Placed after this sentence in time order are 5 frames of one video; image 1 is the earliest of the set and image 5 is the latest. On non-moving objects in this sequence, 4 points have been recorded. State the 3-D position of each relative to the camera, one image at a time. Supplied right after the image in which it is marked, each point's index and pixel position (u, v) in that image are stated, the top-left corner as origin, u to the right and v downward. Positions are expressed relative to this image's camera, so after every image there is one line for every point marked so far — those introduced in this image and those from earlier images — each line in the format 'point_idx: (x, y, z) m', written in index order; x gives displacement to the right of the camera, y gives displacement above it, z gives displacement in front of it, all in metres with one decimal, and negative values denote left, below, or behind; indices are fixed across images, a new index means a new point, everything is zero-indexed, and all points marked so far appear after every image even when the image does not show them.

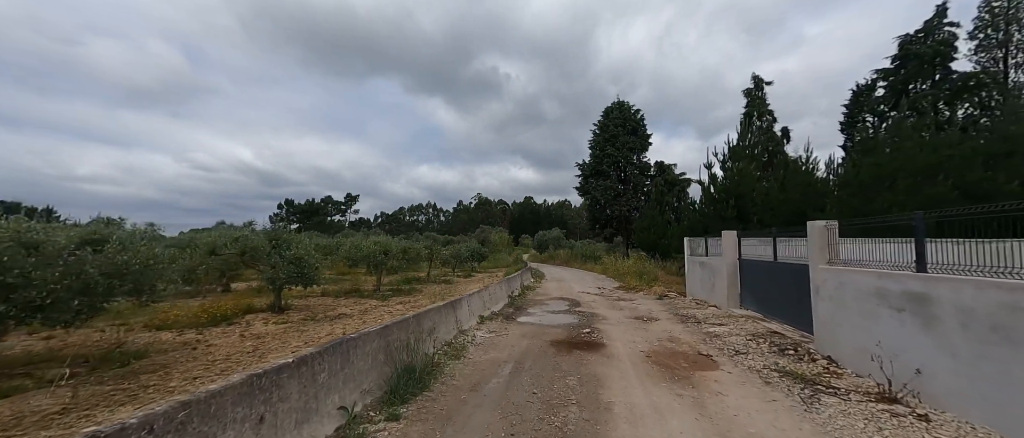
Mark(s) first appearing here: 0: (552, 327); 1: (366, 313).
0: (+1.0, -2.6, +9.1) m
1: (-4.4, -2.8, +11.2) m
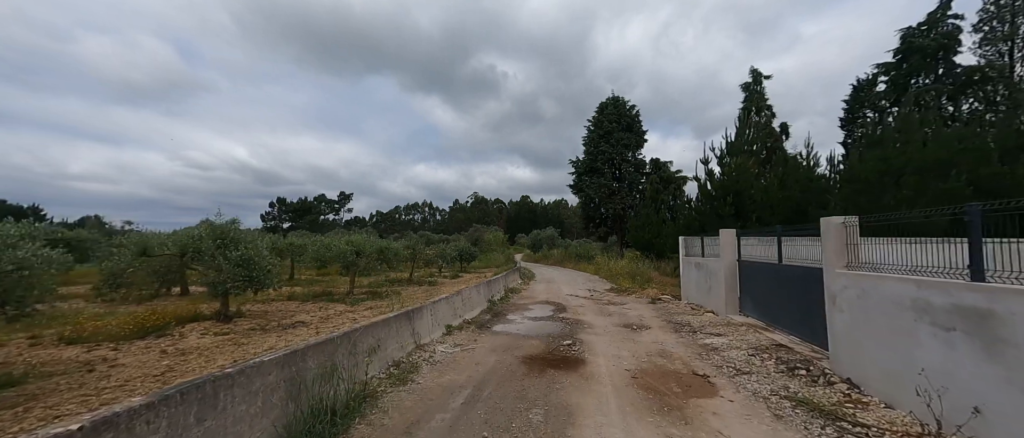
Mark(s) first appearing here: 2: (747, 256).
0: (+0.4, -2.6, +8.1) m
1: (-5.0, -2.7, +10.2) m
2: (+6.1, -1.0, +9.6) m
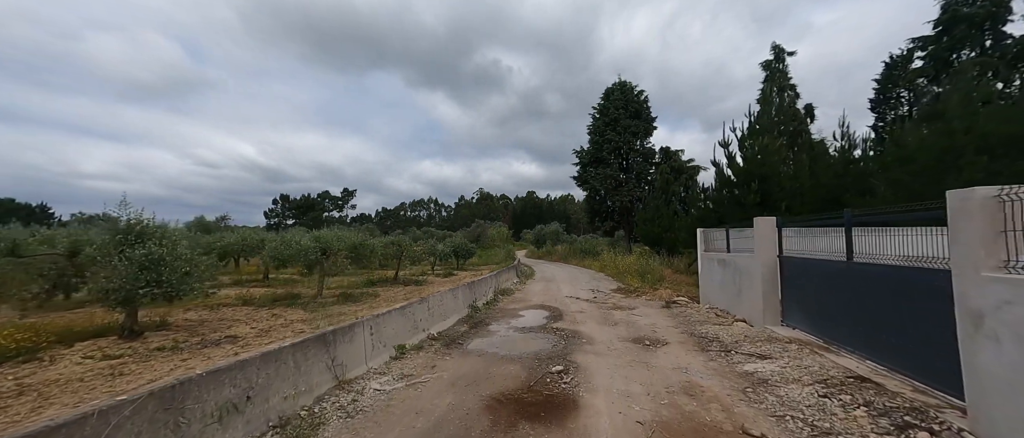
0: (-0.1, -2.3, +6.1) m
1: (-5.4, -2.5, +8.3) m
2: (+5.7, -0.7, +7.6) m
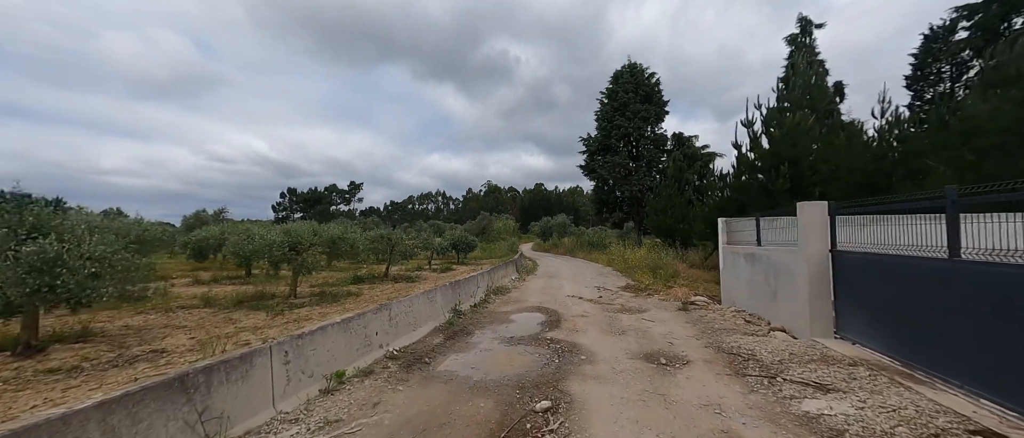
0: (-0.4, -2.1, +4.6) m
1: (-5.7, -2.3, +6.9) m
2: (+5.4, -0.4, +5.9) m
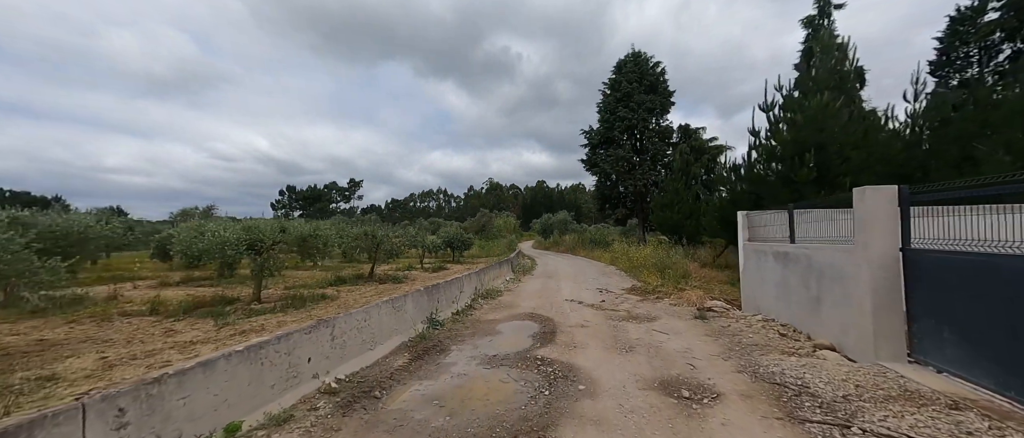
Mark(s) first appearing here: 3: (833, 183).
0: (-0.7, -2.0, +3.3) m
1: (-5.9, -2.2, +5.6) m
2: (+5.1, -0.3, +4.5) m
3: (+10.4, +1.2, +12.1) m
